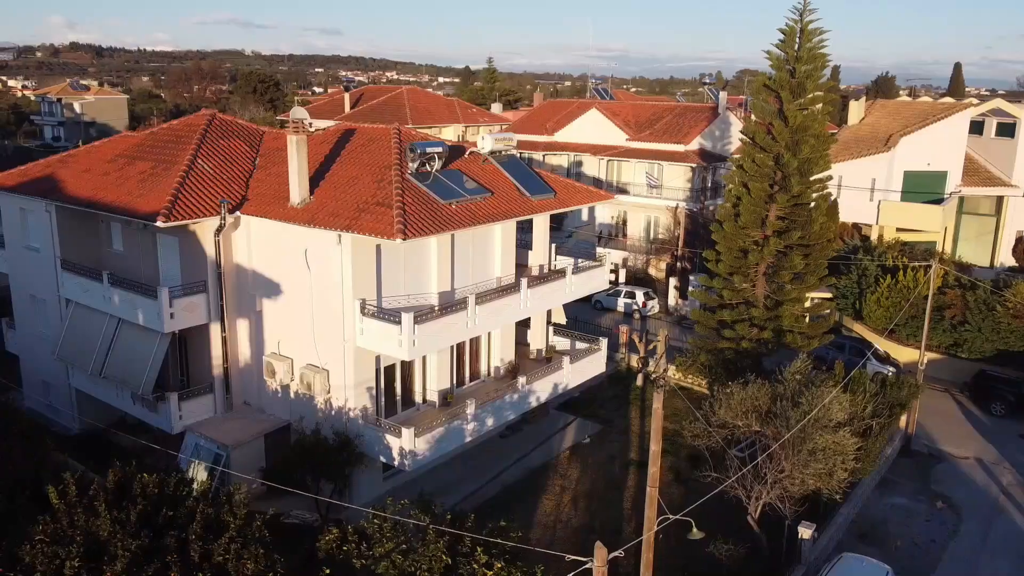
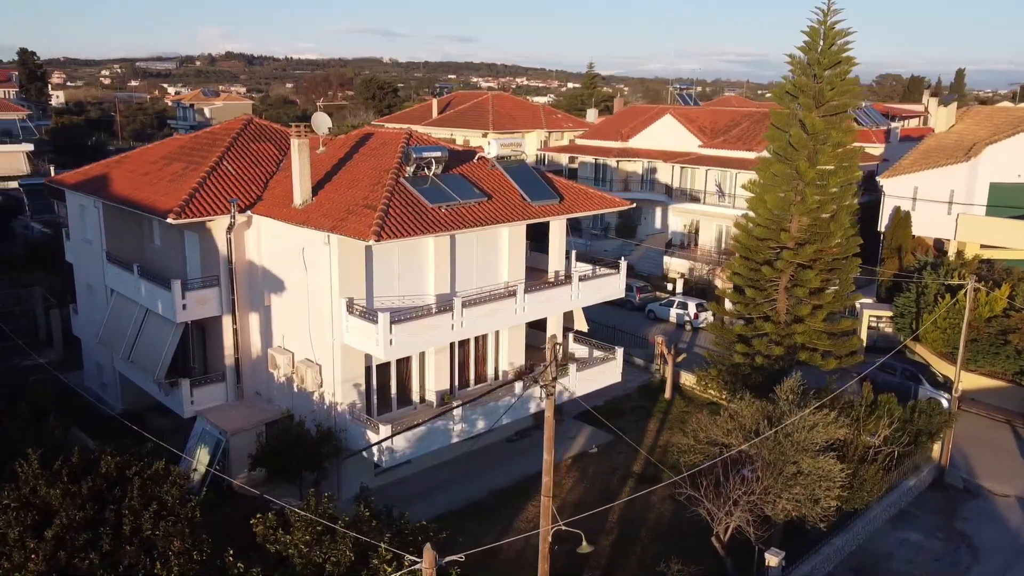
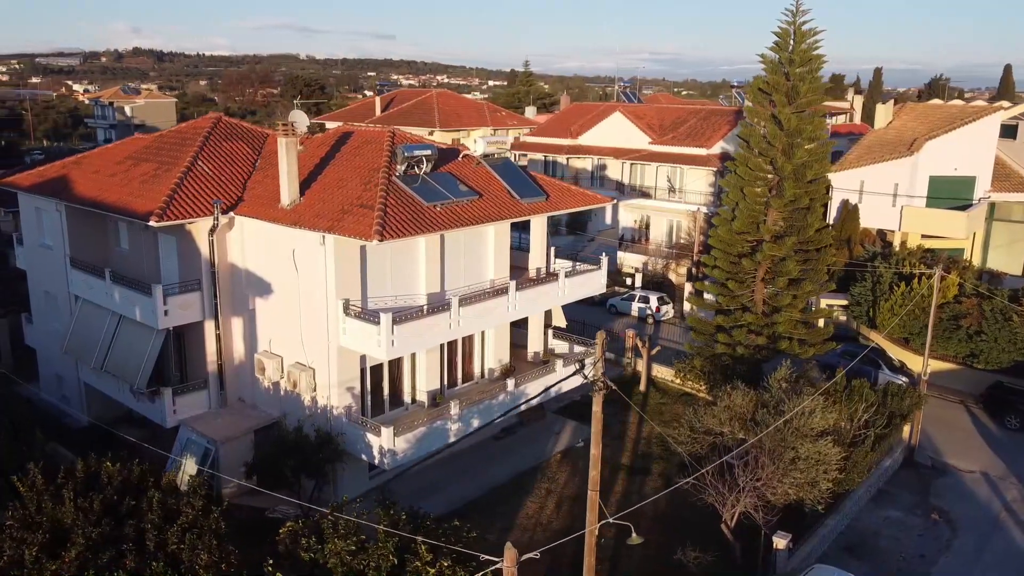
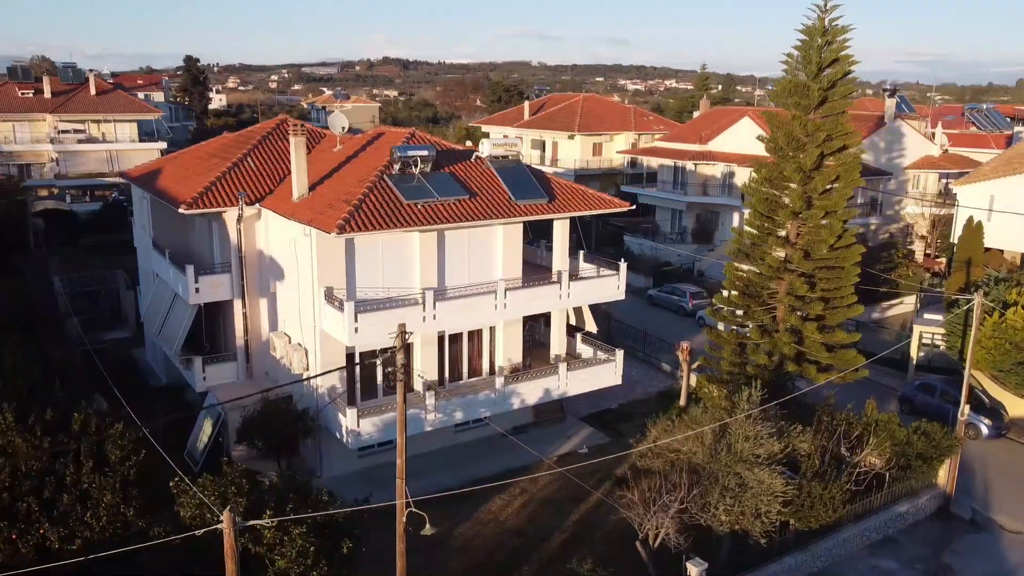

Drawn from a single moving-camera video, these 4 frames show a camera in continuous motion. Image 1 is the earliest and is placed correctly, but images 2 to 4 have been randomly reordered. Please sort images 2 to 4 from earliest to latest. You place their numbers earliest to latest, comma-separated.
3, 2, 4
